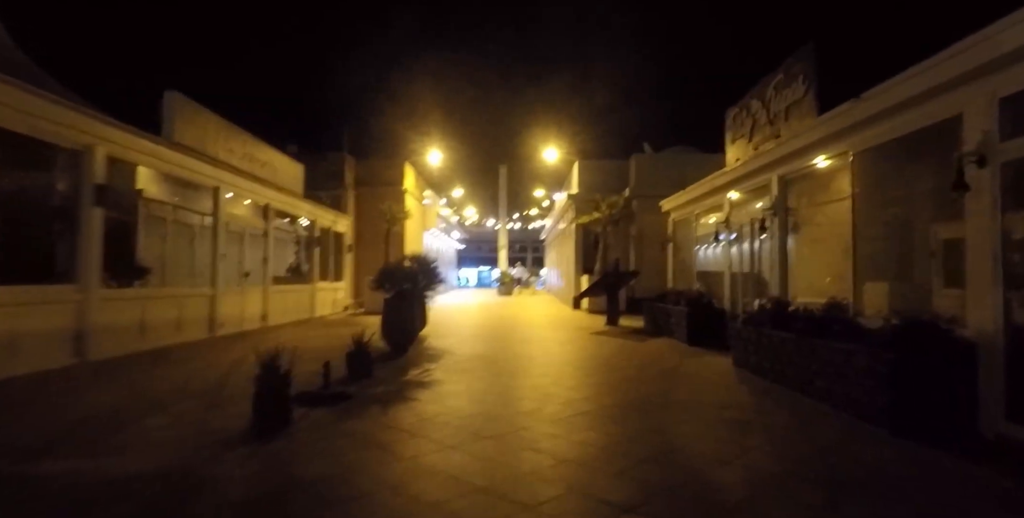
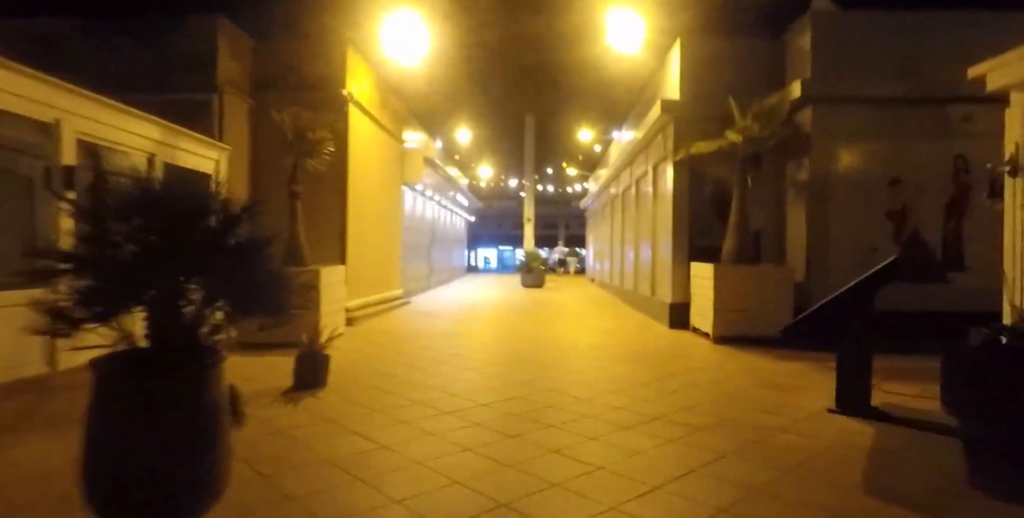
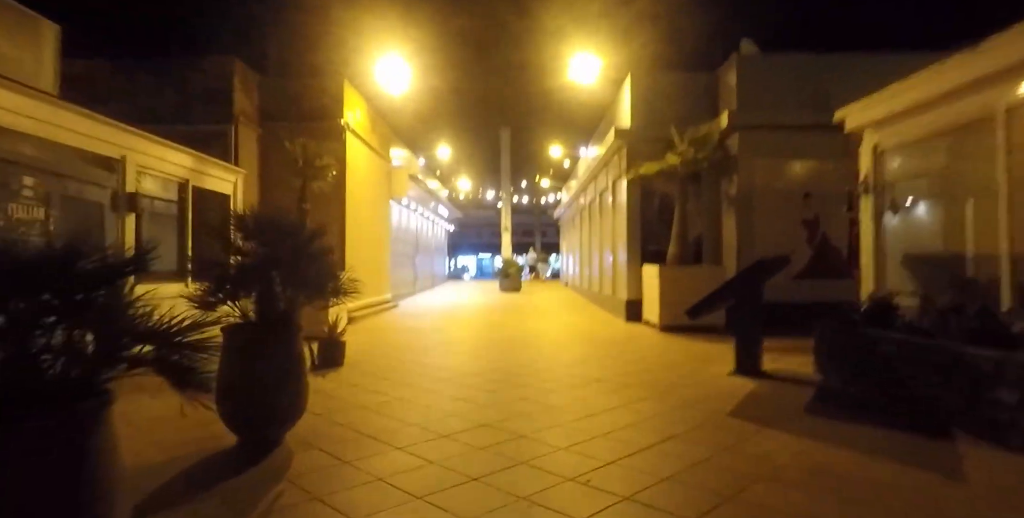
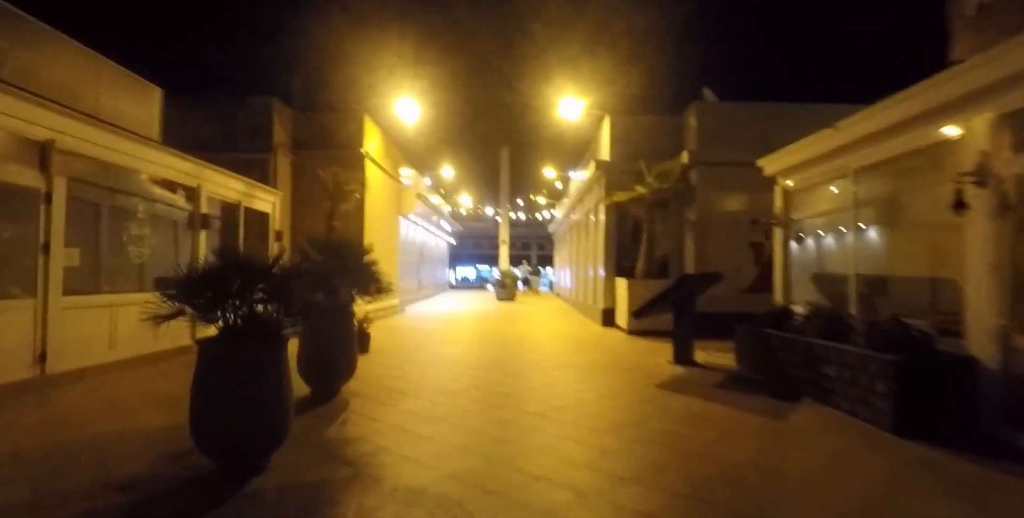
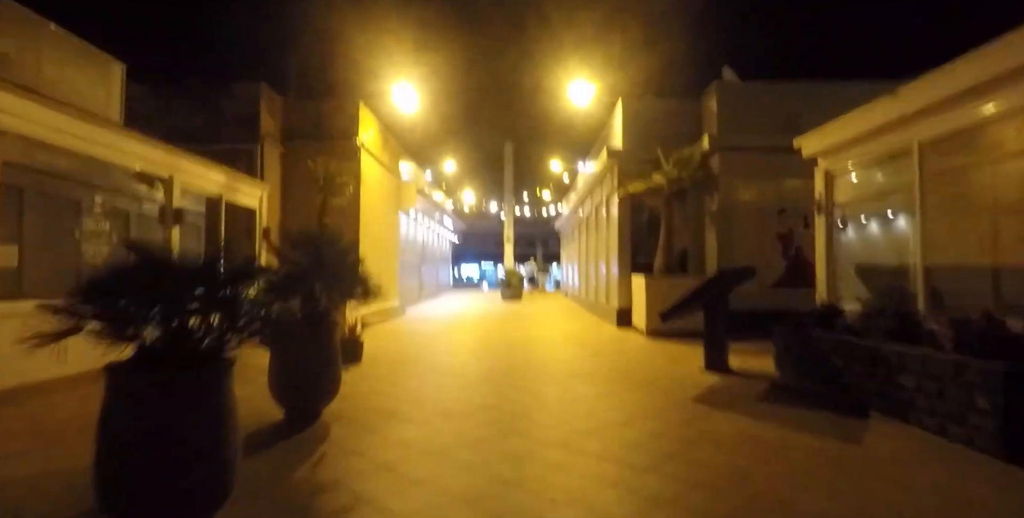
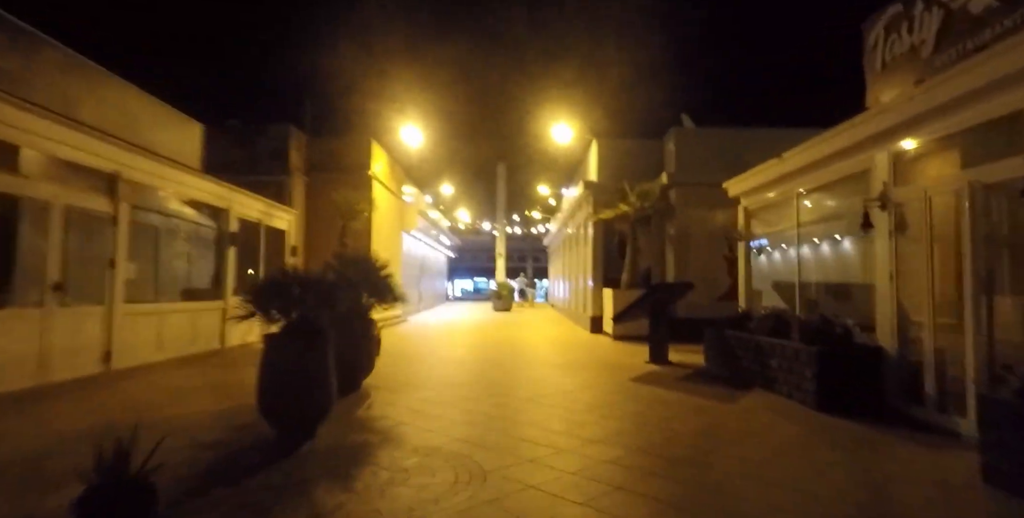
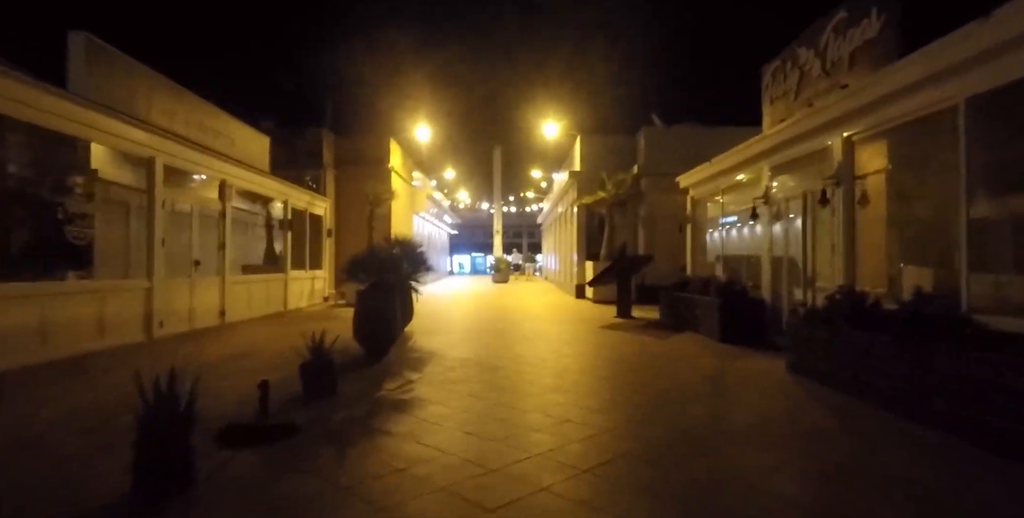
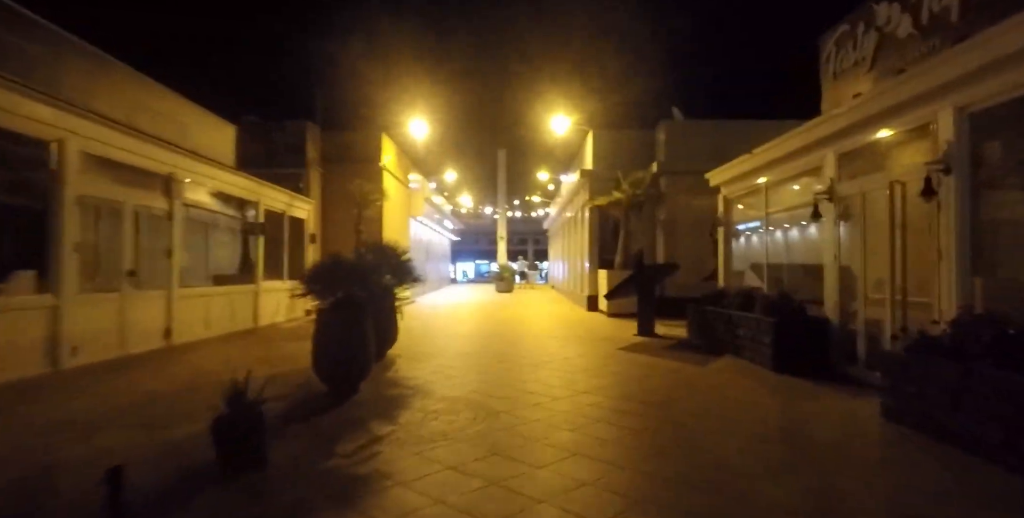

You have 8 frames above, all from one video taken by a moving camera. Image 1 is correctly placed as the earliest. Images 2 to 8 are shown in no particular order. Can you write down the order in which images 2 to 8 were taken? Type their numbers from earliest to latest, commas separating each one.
7, 8, 6, 4, 5, 3, 2
